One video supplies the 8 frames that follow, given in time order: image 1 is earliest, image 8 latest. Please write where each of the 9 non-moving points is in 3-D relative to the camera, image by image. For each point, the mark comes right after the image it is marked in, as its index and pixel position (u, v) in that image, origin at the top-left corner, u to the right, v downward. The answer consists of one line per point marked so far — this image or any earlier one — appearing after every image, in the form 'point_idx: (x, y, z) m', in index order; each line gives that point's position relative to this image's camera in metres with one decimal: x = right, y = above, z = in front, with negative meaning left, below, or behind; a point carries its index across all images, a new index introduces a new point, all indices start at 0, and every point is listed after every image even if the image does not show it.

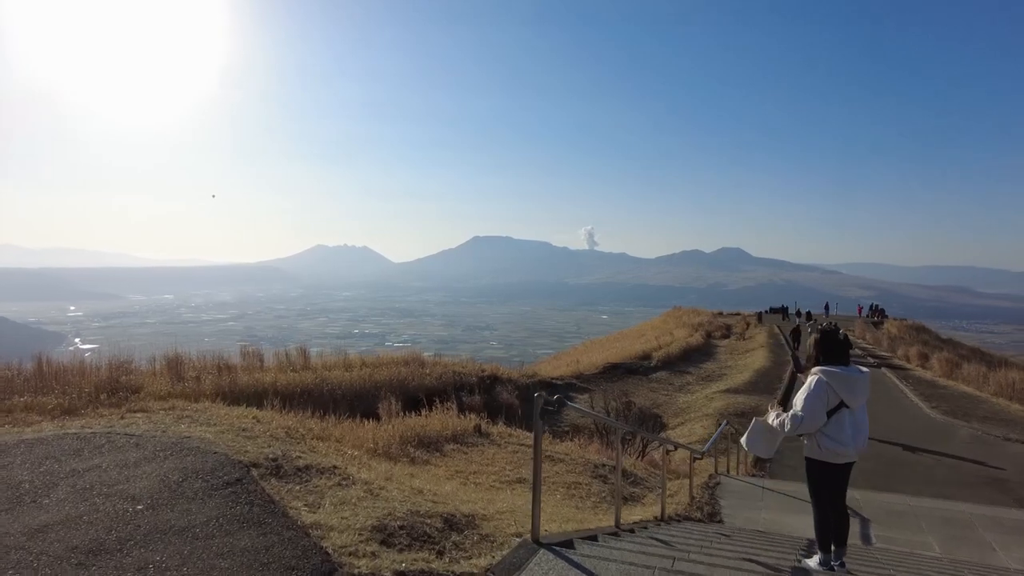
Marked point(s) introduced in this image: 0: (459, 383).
0: (-1.5, -2.7, +16.9) m
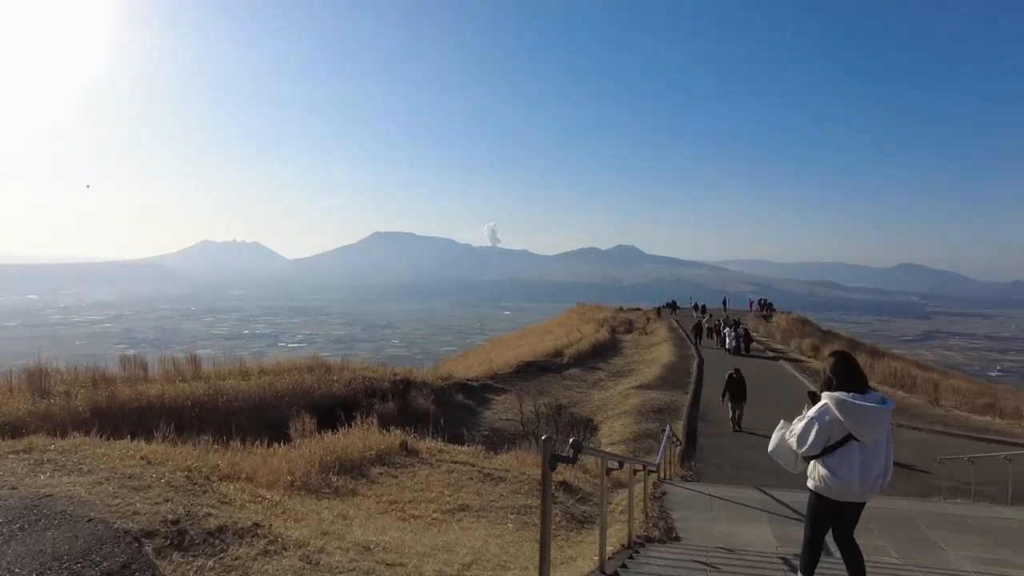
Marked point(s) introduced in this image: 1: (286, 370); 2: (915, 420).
0: (-3.7, -2.7, +15.9) m
1: (-6.1, -2.2, +16.3) m
2: (+9.2, -3.3, +13.7) m
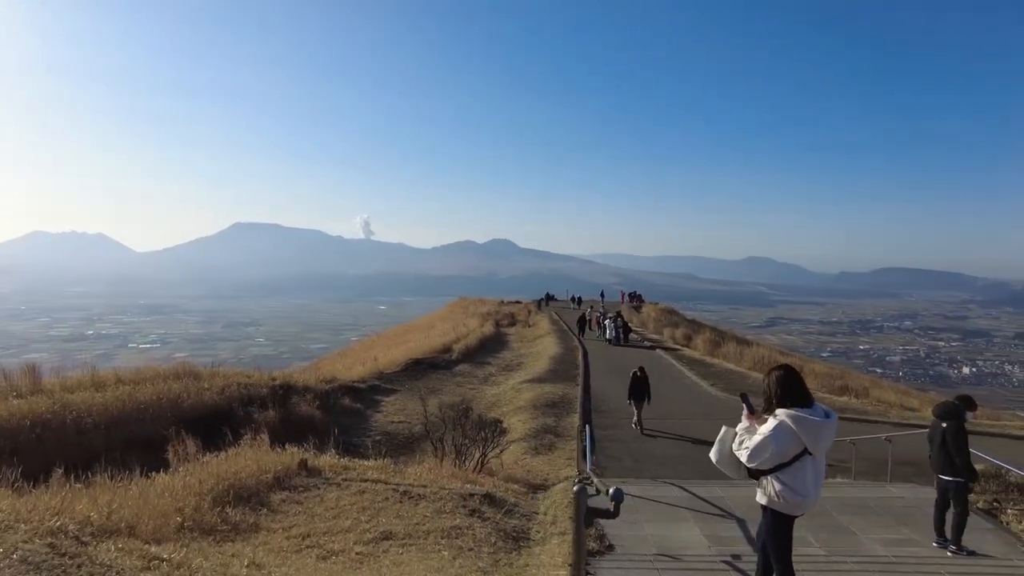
0: (-6.3, -2.6, +14.5) m
1: (-8.7, -2.2, +14.4) m
2: (+6.8, -3.2, +14.9) m
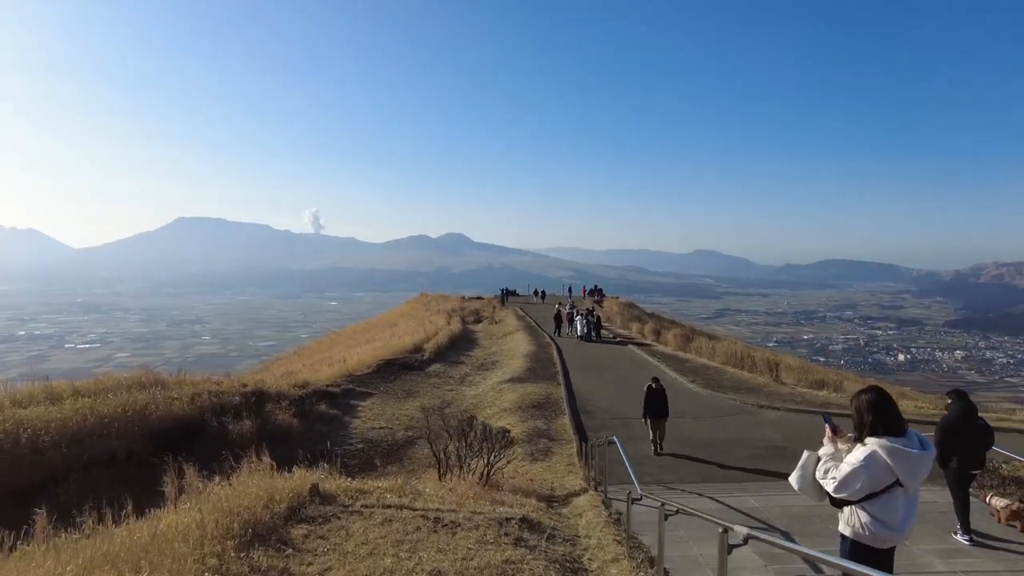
0: (-6.5, -2.7, +13.6) m
1: (-8.9, -2.2, +13.4) m
2: (+6.5, -3.1, +15.0) m
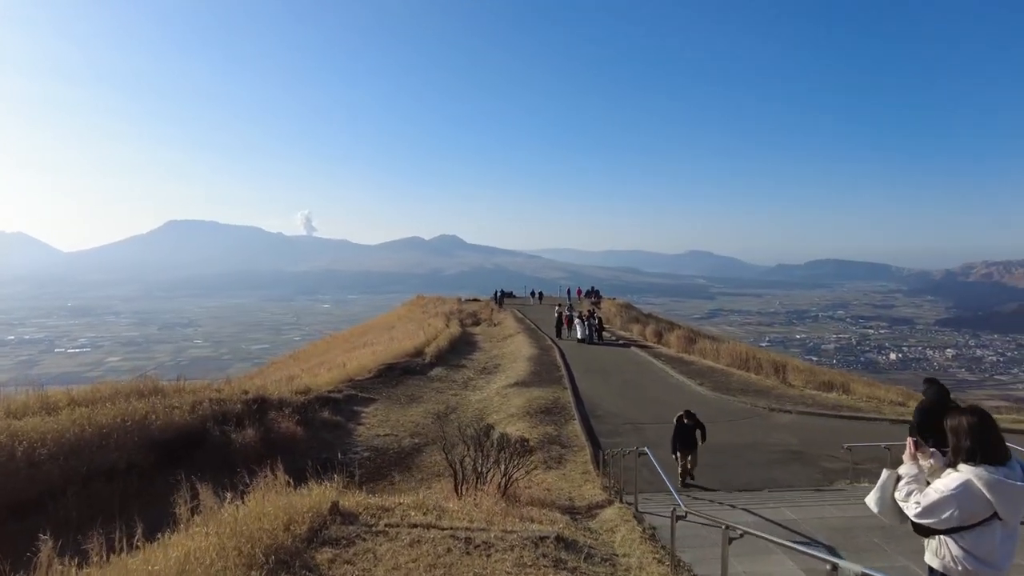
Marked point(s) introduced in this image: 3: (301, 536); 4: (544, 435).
0: (-6.3, -2.8, +13.2) m
1: (-8.7, -2.4, +13.0) m
2: (+6.7, -3.2, +14.8) m
3: (-1.8, -2.0, +5.0) m
4: (+0.6, -3.2, +13.2) m
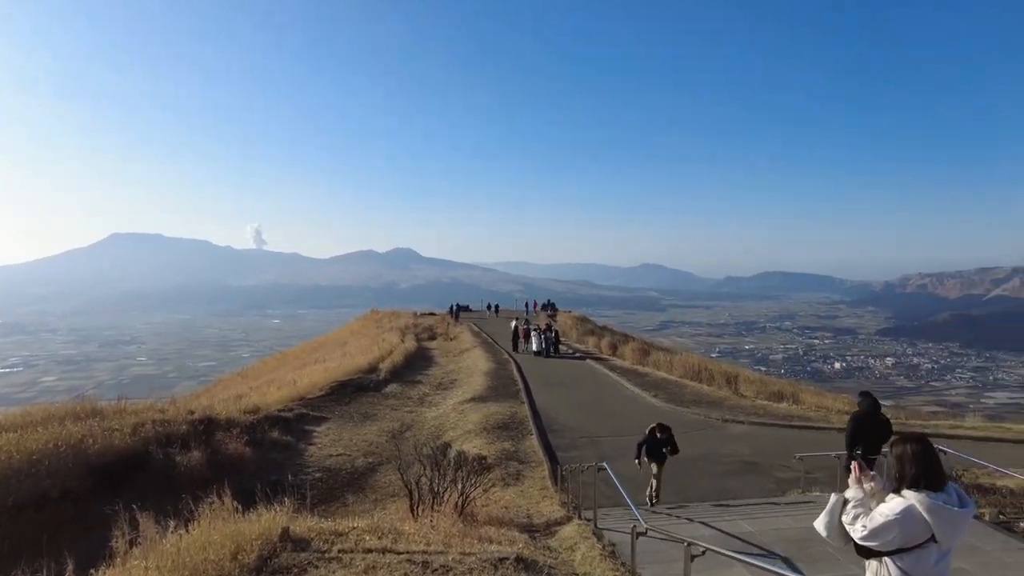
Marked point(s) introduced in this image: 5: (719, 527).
0: (-7.2, -3.1, +12.6) m
1: (-9.6, -2.7, +12.2) m
2: (+5.7, -3.5, +15.1) m
3: (-2.1, -2.2, +4.8) m
4: (-0.3, -3.5, +13.1) m
5: (+2.3, -2.7, +6.7) m
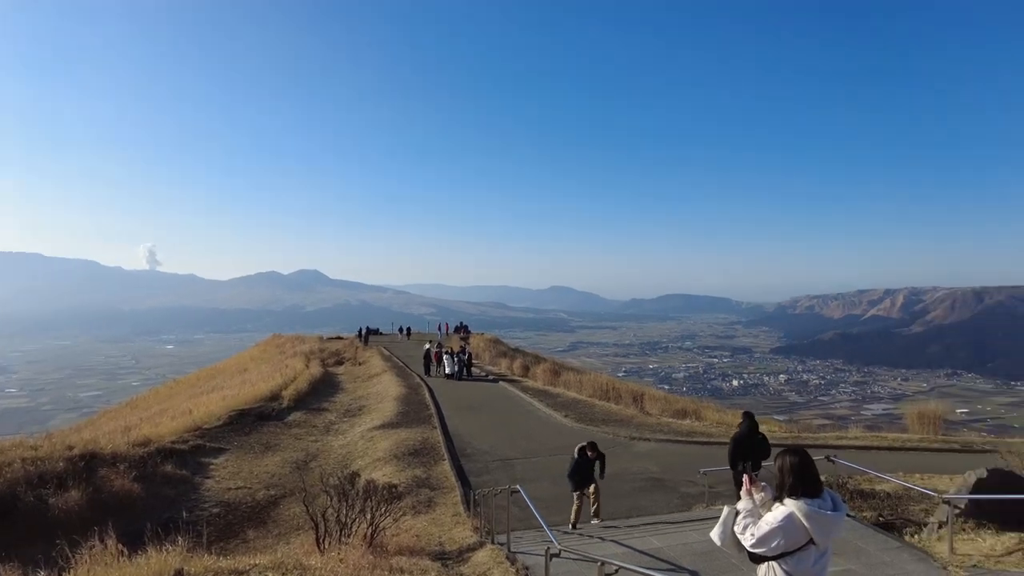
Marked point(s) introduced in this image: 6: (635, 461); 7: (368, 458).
0: (-8.9, -3.6, +11.3) m
1: (-11.2, -3.1, +10.5) m
2: (+3.5, -4.0, +15.6) m
3: (-2.7, -2.3, +4.3) m
4: (-2.1, -4.0, +12.7) m
5: (+1.3, -2.9, +6.9) m
6: (+2.8, -4.0, +14.0) m
7: (-3.6, -4.3, +15.4) m
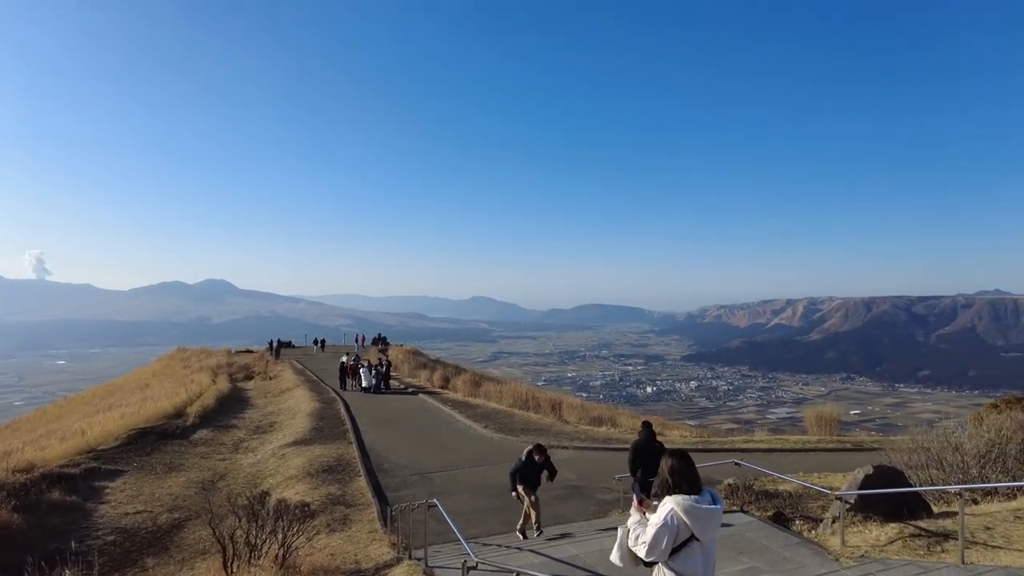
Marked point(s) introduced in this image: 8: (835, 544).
0: (-10.4, -3.8, +10.0) m
1: (-12.5, -3.3, +9.0) m
2: (+1.4, -4.3, +15.9) m
3: (-3.3, -2.4, +4.0) m
4: (-3.8, -4.2, +12.3) m
5: (+0.4, -3.0, +7.0) m
6: (+0.9, -4.3, +14.3) m
7: (-5.6, -4.5, +14.8) m
8: (+3.8, -3.0, +7.2) m
